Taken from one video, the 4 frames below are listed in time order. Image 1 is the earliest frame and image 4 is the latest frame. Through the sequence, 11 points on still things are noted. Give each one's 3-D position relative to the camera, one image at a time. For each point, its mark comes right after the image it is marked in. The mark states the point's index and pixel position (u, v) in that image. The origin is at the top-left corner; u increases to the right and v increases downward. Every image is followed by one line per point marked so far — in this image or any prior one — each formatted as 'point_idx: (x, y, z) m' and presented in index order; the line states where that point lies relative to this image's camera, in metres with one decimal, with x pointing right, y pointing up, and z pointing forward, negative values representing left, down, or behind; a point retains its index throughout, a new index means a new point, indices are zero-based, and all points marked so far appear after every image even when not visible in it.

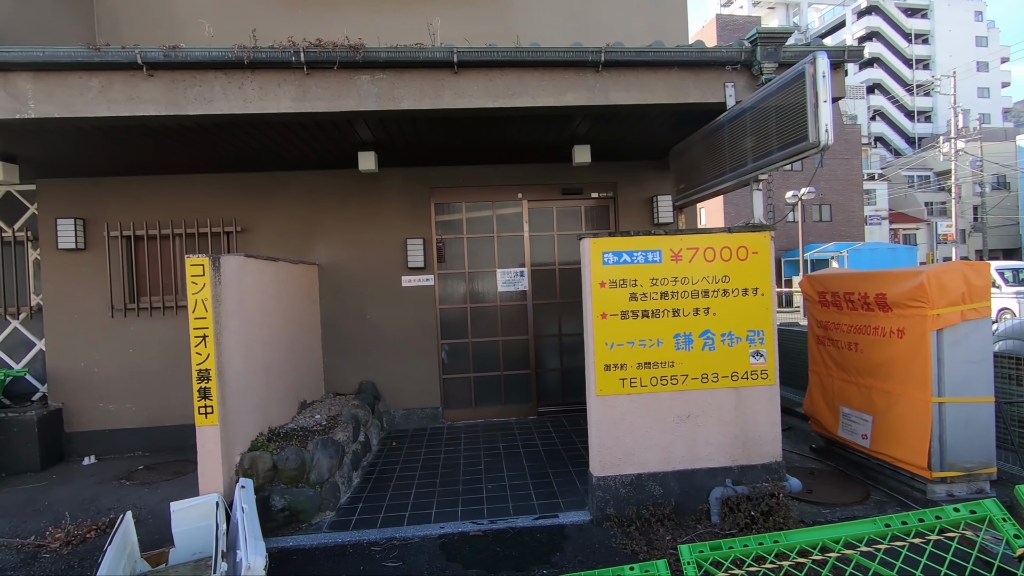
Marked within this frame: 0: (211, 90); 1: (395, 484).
0: (-2.1, +1.4, +3.8) m
1: (-1.0, -1.6, +4.4) m
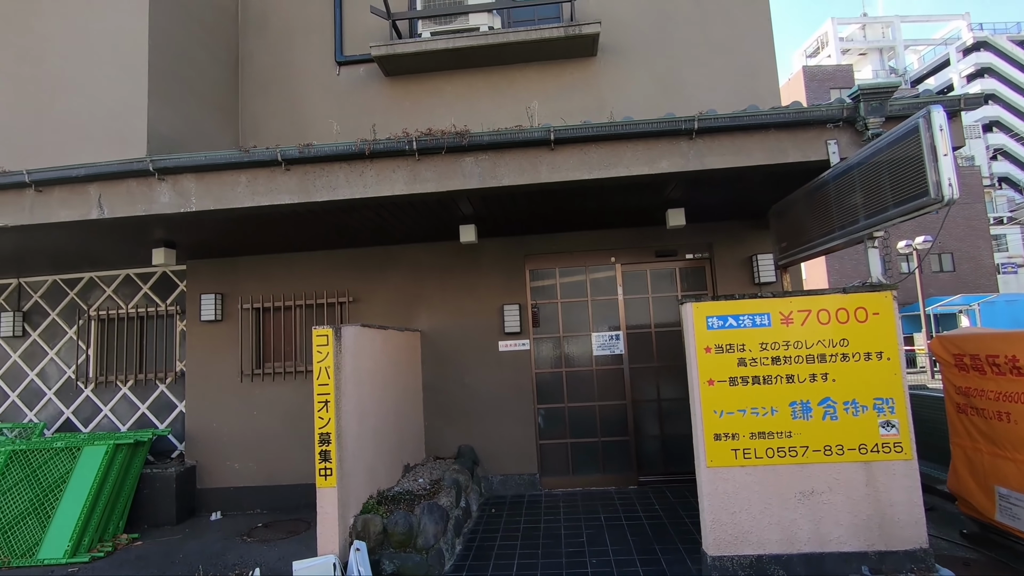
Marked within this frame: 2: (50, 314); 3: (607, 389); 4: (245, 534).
0: (-1.4, +0.9, +4.3) m
1: (-0.1, -2.1, +4.3) m
2: (-5.7, -0.3, +6.7) m
3: (+1.1, -1.1, +6.0) m
4: (-2.6, -2.4, +5.3) m
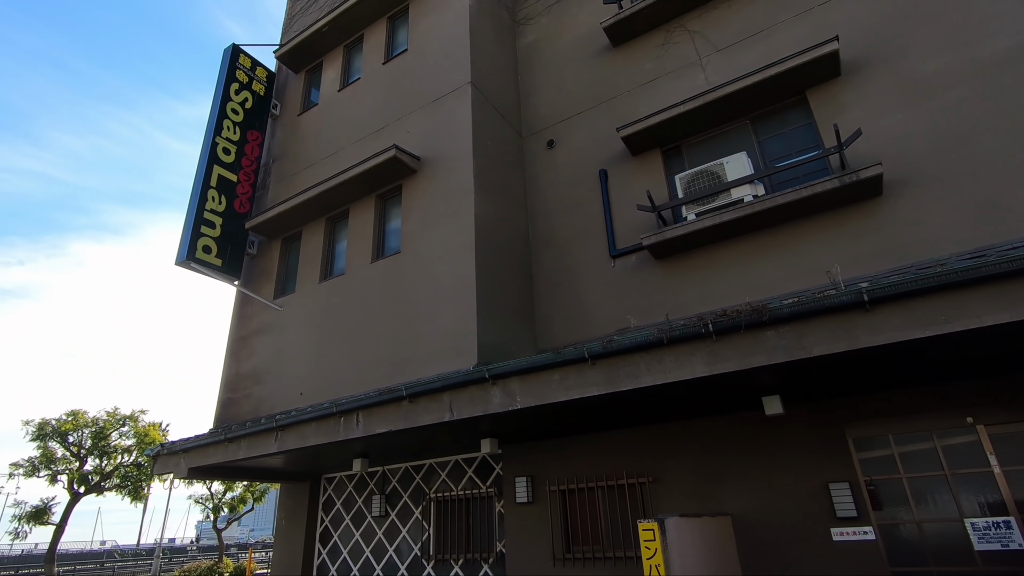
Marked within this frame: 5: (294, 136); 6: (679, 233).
0: (+1.1, -0.7, +4.6) m
1: (+2.4, -3.3, +3.2) m
2: (-1.6, -3.1, +8.1) m
3: (+4.1, -2.6, +4.4) m
4: (+0.6, -4.2, +5.0) m
5: (-4.1, +2.9, +10.1) m
6: (+2.0, +0.7, +6.4) m
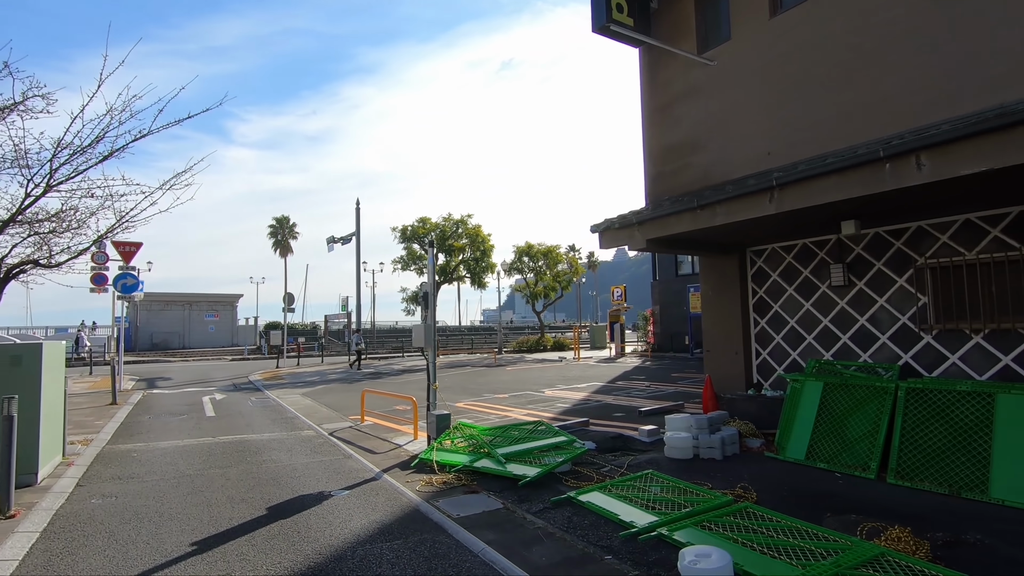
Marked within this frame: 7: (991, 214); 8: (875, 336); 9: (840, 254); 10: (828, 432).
0: (+5.5, +1.4, +2.2) m
1: (+6.5, -1.6, +1.3) m
2: (+4.8, +0.3, +7.1) m
3: (+8.5, -0.5, +1.4) m
4: (+5.8, -1.8, +3.9) m
5: (+2.5, +6.6, +7.9) m
6: (+6.9, +3.3, +2.9) m
7: (+5.4, +0.8, +6.1) m
8: (+4.8, -0.6, +7.1) m
9: (+4.6, +0.5, +7.5) m
10: (+3.8, -1.7, +6.4) m
